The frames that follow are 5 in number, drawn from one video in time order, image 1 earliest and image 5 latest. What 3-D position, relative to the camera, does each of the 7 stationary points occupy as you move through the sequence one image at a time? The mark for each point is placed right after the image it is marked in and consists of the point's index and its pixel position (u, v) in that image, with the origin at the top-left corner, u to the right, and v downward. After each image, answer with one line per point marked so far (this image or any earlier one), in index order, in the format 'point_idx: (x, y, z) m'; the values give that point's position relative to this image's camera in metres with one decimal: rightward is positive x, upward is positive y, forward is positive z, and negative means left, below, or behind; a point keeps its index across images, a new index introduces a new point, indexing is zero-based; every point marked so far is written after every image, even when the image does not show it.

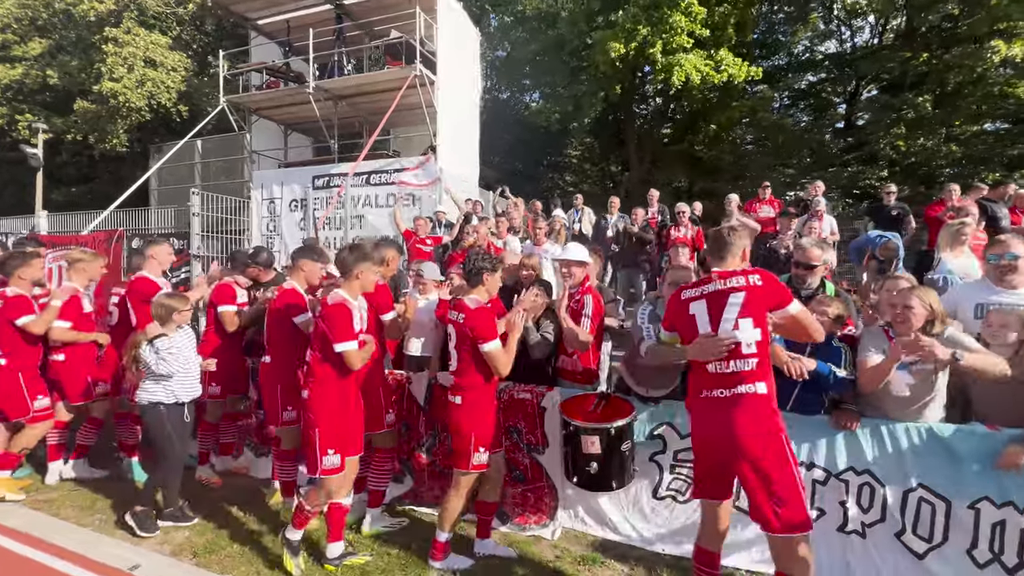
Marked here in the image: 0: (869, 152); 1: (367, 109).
0: (+14.4, +5.6, +18.8) m
1: (-4.8, +5.9, +15.0) m
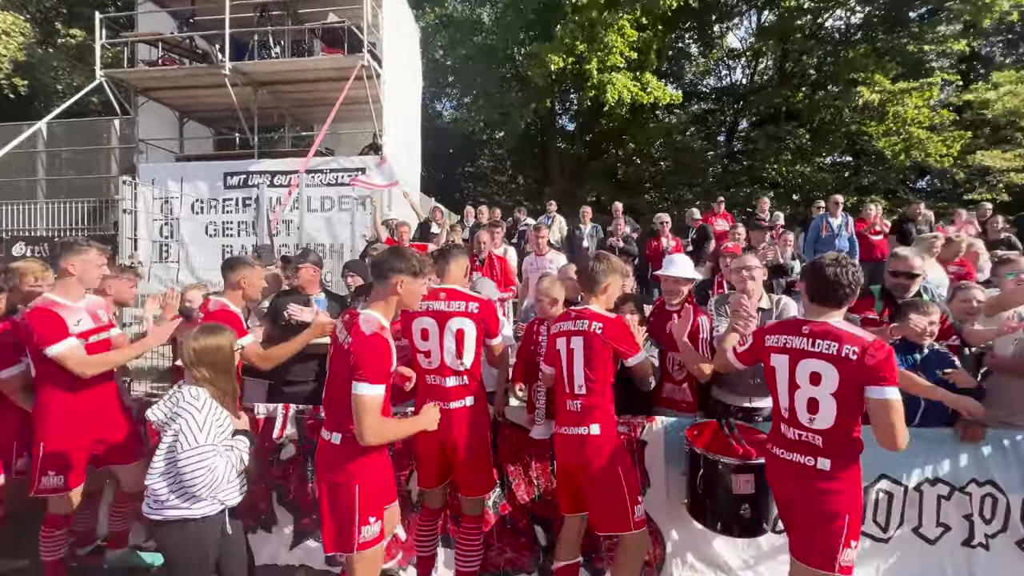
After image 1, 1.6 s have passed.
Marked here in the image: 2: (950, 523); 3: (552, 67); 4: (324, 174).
0: (+11.4, +5.3, +21.1) m
1: (-6.4, +5.5, +13.1) m
2: (+3.5, -1.8, +3.5) m
3: (+1.6, +8.7, +17.7) m
4: (-4.8, +2.9, +11.5) m
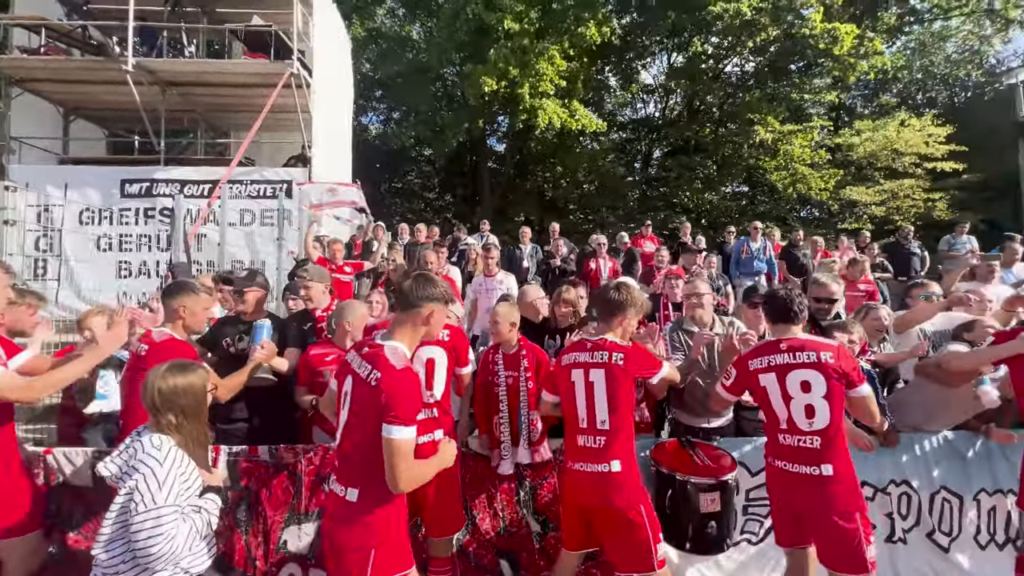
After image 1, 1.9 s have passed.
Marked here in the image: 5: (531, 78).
0: (+8.1, +4.4, +22.9) m
1: (-8.1, +4.9, +12.0) m
2: (+3.2, -2.0, +3.9) m
3: (-1.1, +7.9, +18.0) m
4: (-6.3, +2.4, +10.6) m
5: (+0.8, +8.5, +18.2) m
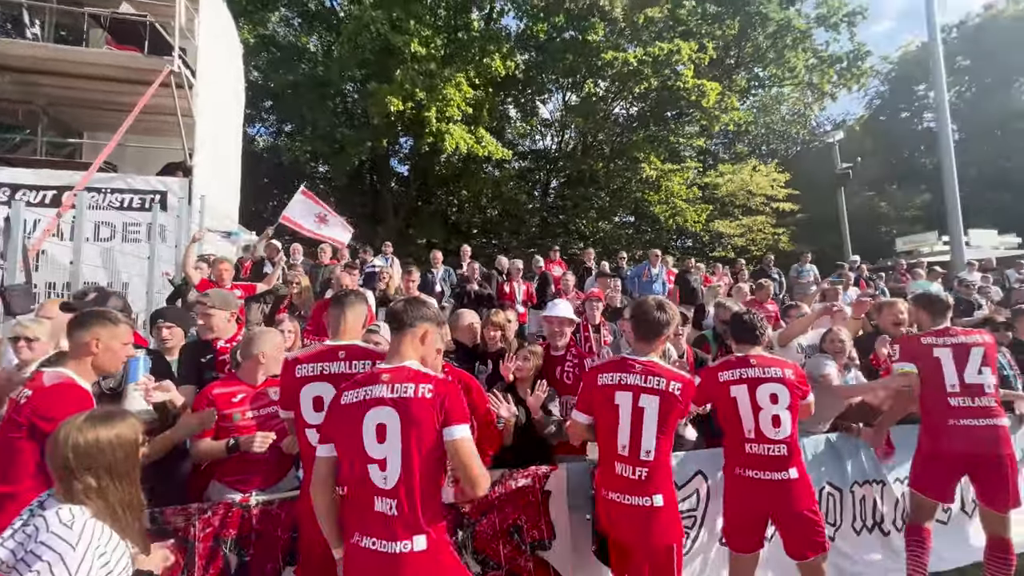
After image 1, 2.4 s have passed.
0: (+3.2, +3.2, +24.2) m
1: (-10.3, +4.3, +10.1) m
2: (+2.6, -2.3, +4.4) m
3: (-4.7, +7.0, +17.6) m
4: (-8.2, +1.9, +9.0) m
5: (-3.0, +7.5, +18.3) m
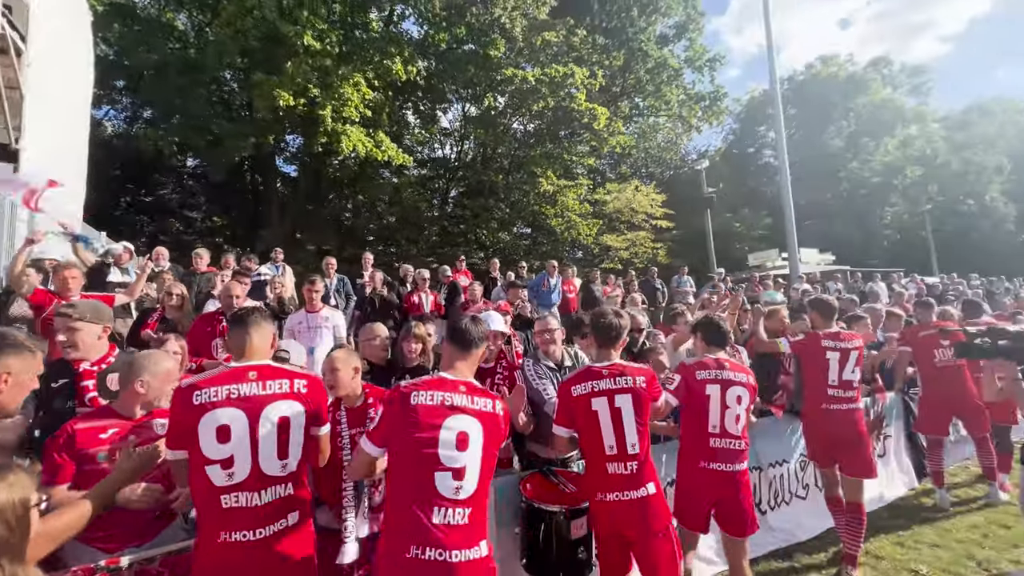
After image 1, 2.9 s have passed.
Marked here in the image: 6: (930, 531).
0: (-2.1, +2.7, +24.3) m
1: (-12.0, +4.1, +7.6) m
2: (+1.8, -2.4, +4.7) m
3: (-8.3, +6.6, +16.2) m
4: (-9.7, +1.7, +6.9) m
5: (-6.8, +7.2, +17.3) m
6: (+5.2, -3.0, +5.6) m
